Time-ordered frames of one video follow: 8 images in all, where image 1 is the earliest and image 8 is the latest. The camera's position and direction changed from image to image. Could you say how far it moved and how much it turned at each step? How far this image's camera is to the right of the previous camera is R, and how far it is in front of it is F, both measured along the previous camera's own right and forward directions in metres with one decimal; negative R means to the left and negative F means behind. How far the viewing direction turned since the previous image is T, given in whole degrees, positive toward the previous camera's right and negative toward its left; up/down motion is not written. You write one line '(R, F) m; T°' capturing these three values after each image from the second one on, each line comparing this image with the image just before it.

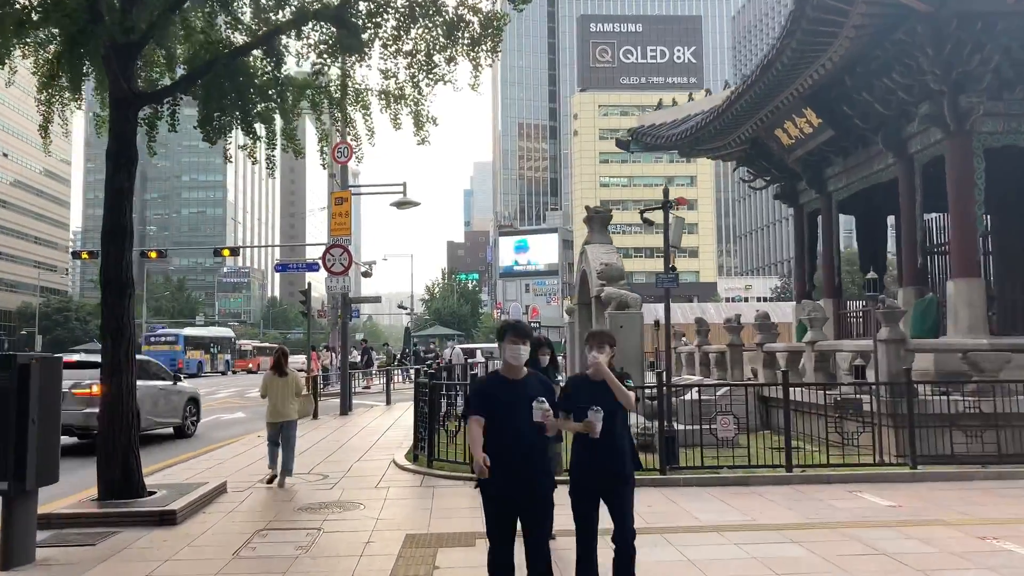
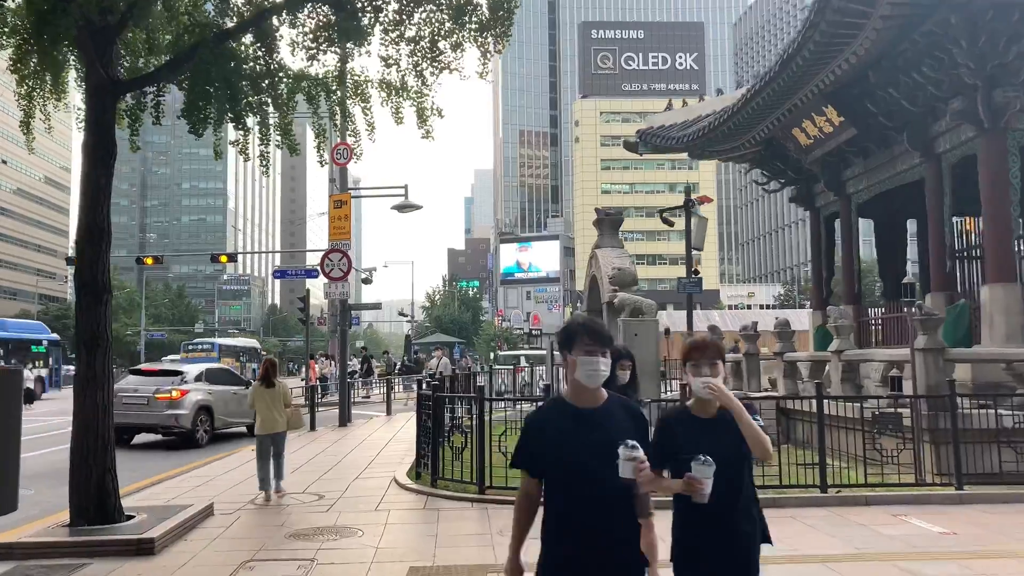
(-0.1, +0.7) m; 0°
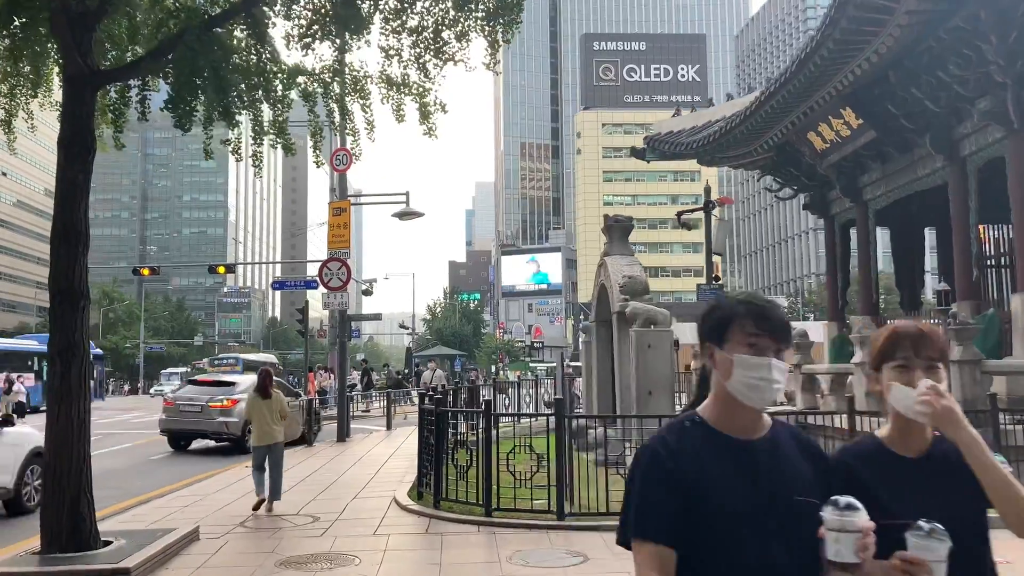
(-0.1, +0.6) m; 0°
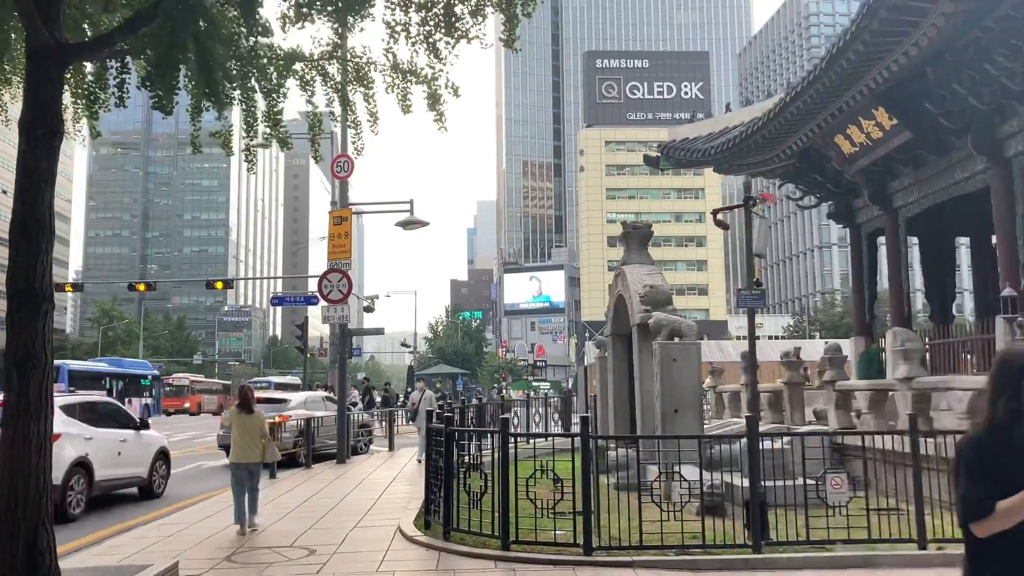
(-0.2, +0.9) m; 0°
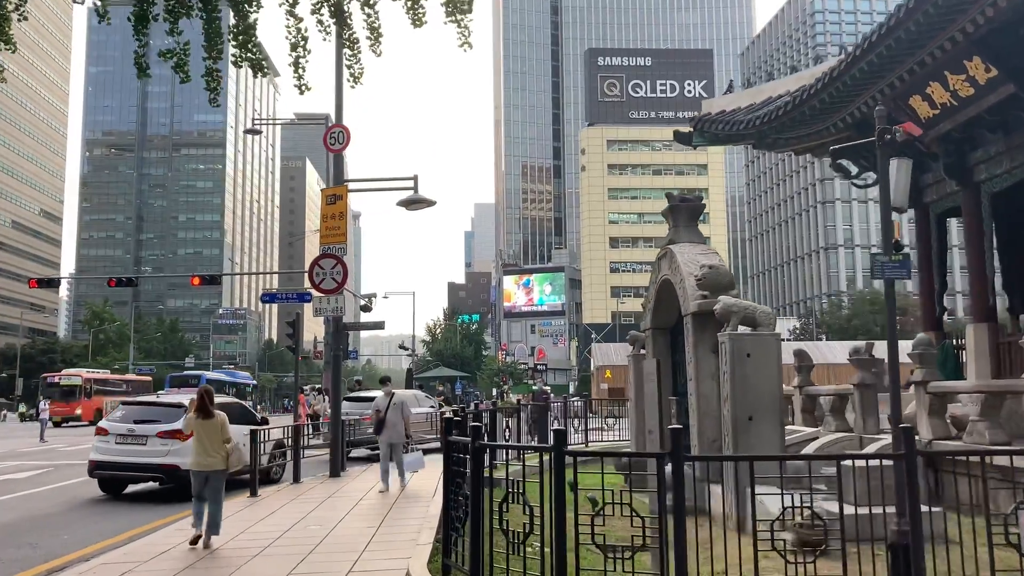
(-0.4, +2.1) m; 0°
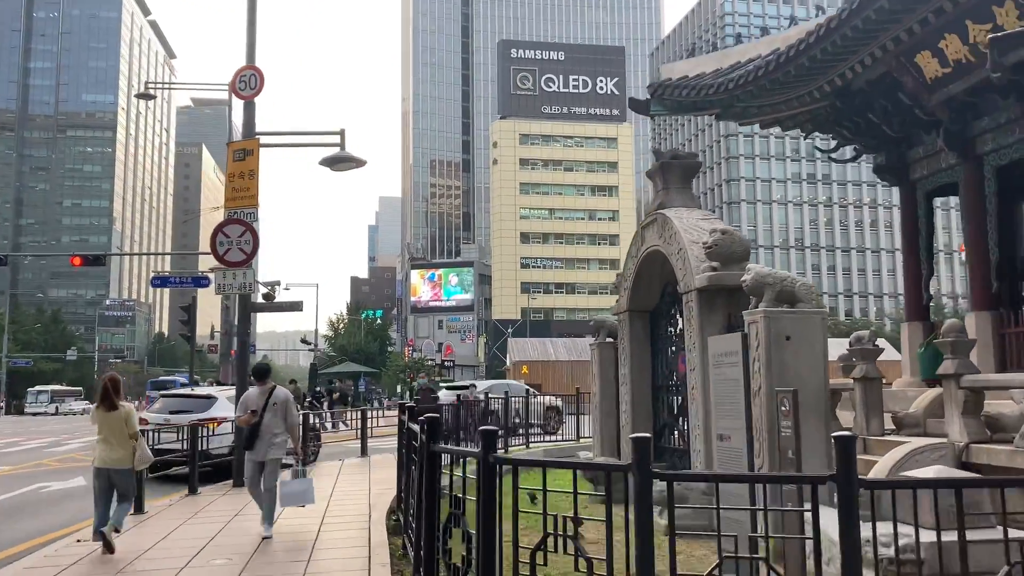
(-0.6, +2.1) m; +7°
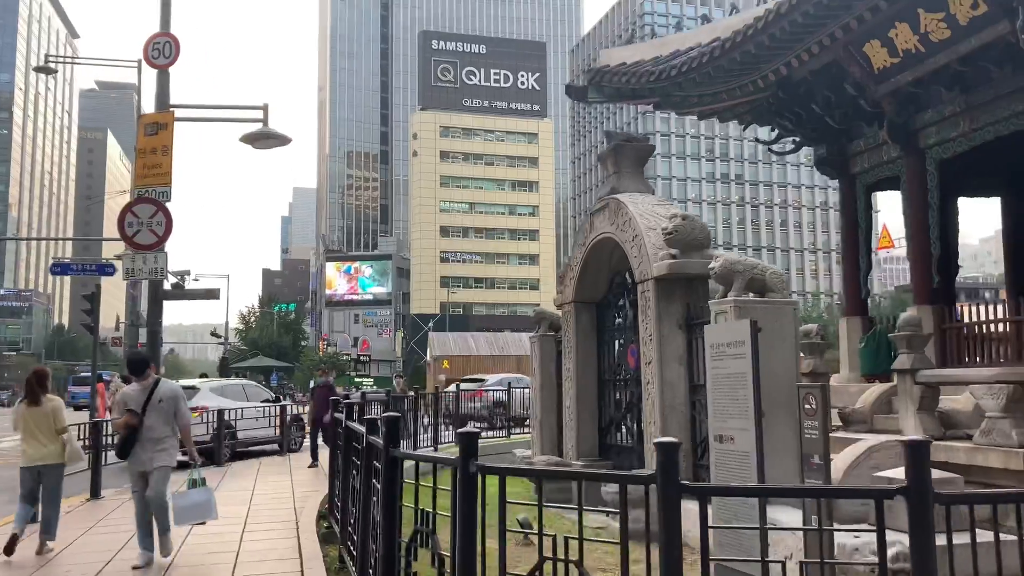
(-0.3, +0.7) m; +6°
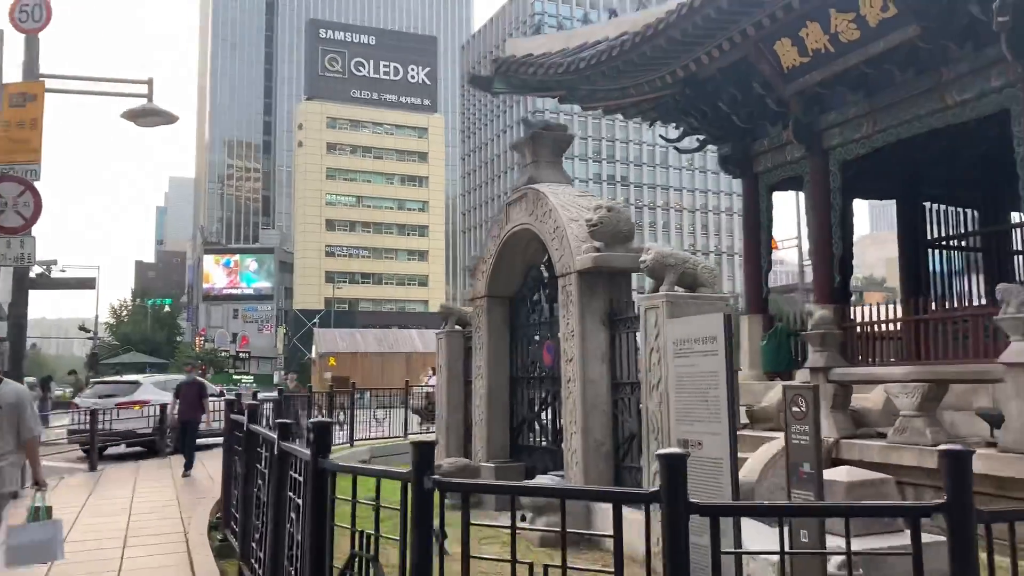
(-0.3, +0.5) m; +8°
